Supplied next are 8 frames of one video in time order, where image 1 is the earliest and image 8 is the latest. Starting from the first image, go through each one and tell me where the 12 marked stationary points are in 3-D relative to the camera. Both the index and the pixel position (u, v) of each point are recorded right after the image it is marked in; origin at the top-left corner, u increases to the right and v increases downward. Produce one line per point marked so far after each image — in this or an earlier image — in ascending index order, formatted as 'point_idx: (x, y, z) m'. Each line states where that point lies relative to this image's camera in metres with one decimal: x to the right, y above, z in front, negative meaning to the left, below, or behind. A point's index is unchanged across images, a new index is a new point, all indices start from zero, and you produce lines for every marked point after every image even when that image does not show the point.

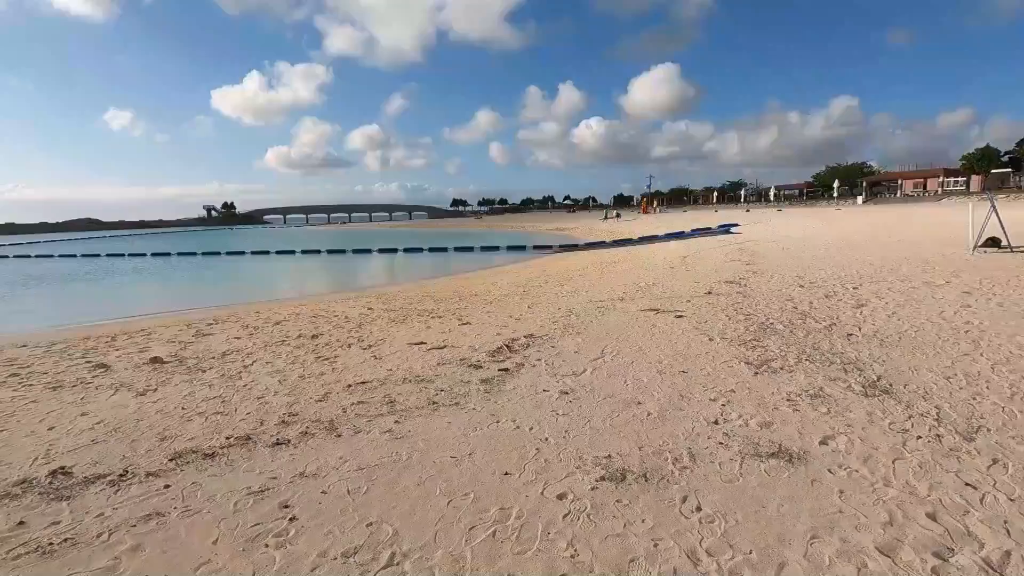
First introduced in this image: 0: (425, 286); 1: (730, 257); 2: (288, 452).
0: (-2.7, +0.1, +17.0) m
1: (+6.8, +1.0, +16.7) m
2: (-1.6, -1.2, +3.8) m
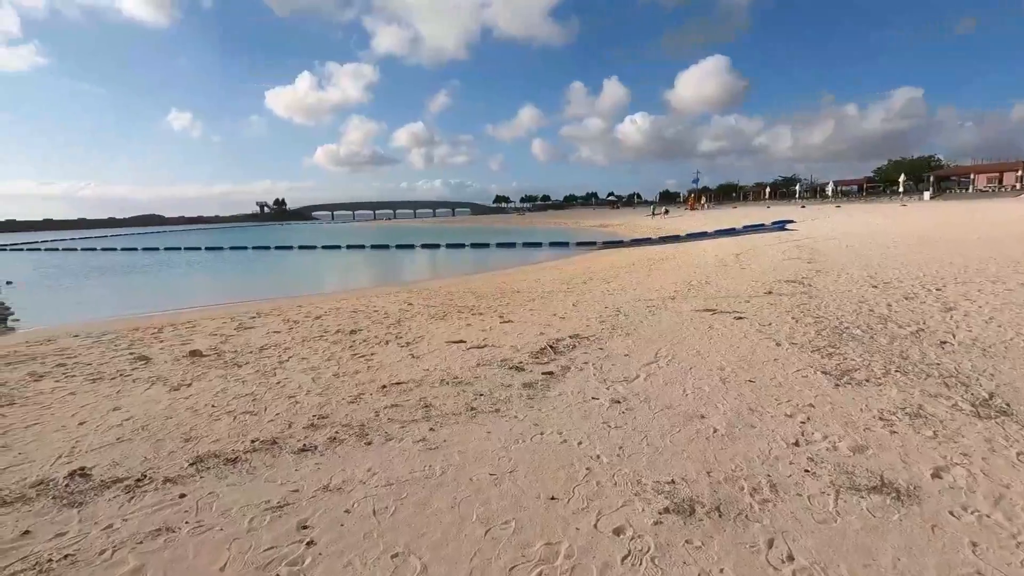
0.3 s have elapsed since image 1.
0: (-1.4, +0.2, +16.8) m
1: (+8.1, +1.0, +15.7) m
2: (-1.3, -1.1, +3.5) m
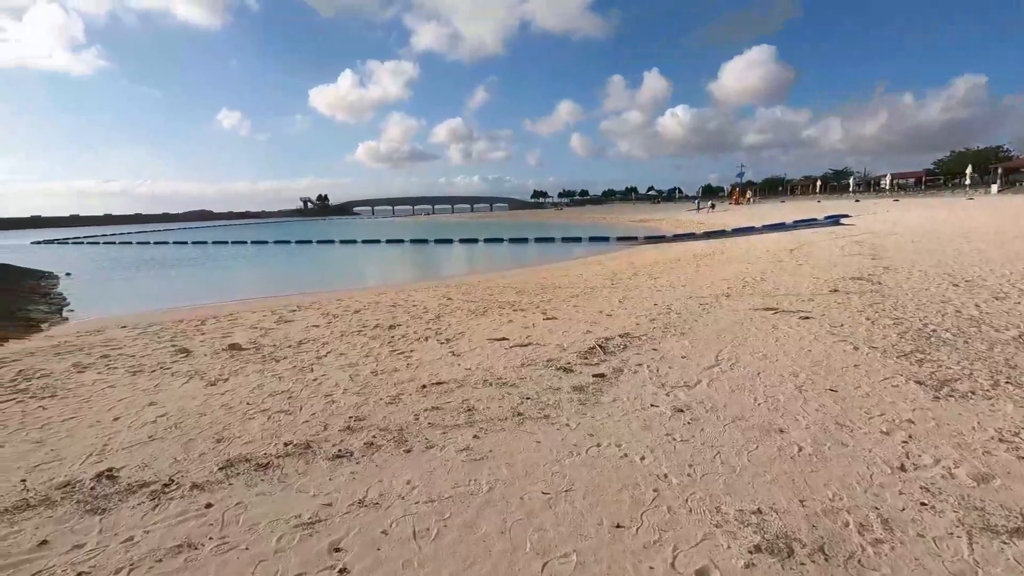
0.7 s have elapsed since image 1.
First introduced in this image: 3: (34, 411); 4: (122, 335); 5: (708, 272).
0: (-0.2, +0.4, +16.5) m
1: (+9.2, +1.0, +14.7) m
2: (-1.0, -1.1, +3.3) m
3: (-4.2, -1.1, +4.7) m
4: (-6.4, -0.8, +8.9) m
5: (+4.6, +0.4, +12.5) m
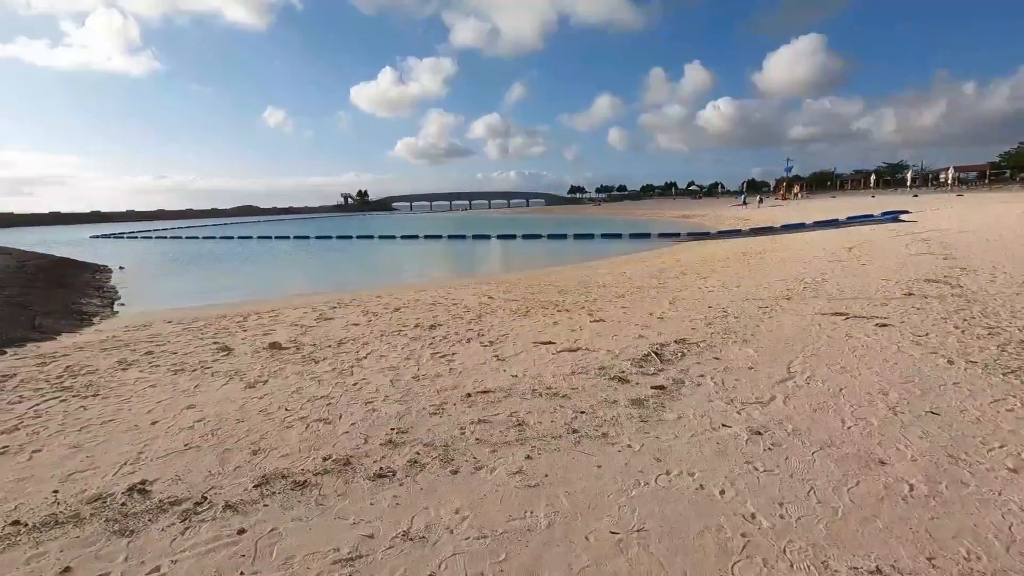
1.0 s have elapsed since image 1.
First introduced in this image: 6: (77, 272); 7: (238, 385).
0: (+1.0, +0.4, +16.1) m
1: (+10.3, +1.0, +13.7) m
2: (-0.7, -1.1, +3.0) m
3: (-3.8, -1.1, +4.6) m
4: (-5.7, -0.7, +8.9) m
5: (+5.5, +0.4, +11.8) m
6: (-14.3, +0.5, +17.5) m
7: (-2.7, -1.0, +5.2) m
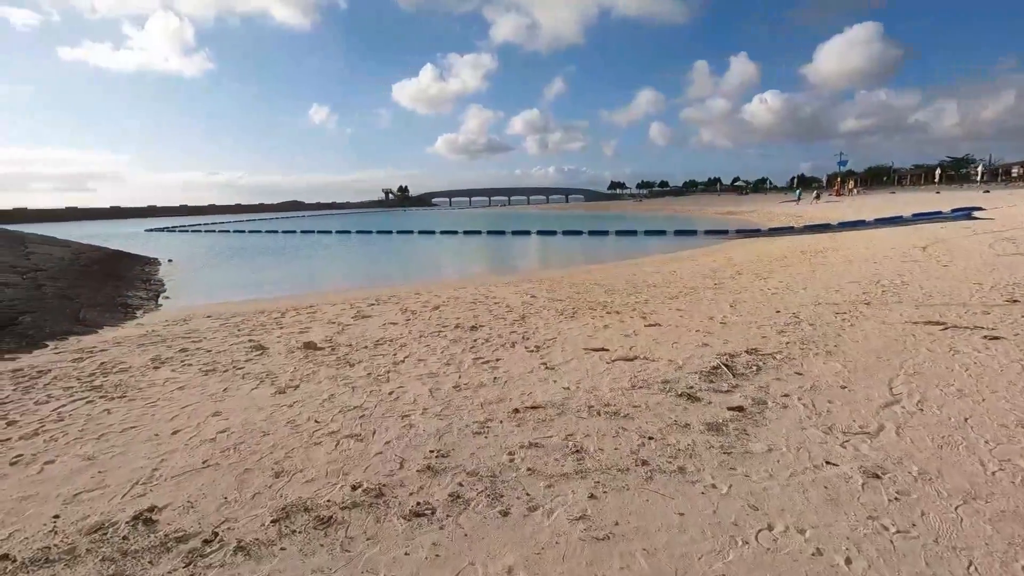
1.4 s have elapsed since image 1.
0: (+2.2, +0.5, +15.4) m
1: (+11.3, +0.9, +12.4) m
2: (-0.4, -1.1, +2.5) m
3: (-3.4, -1.0, +4.4) m
4: (-5.0, -0.6, +8.8) m
5: (+6.4, +0.3, +10.9) m
6: (-12.9, +0.8, +17.9) m
7: (-2.2, -0.9, +4.9) m
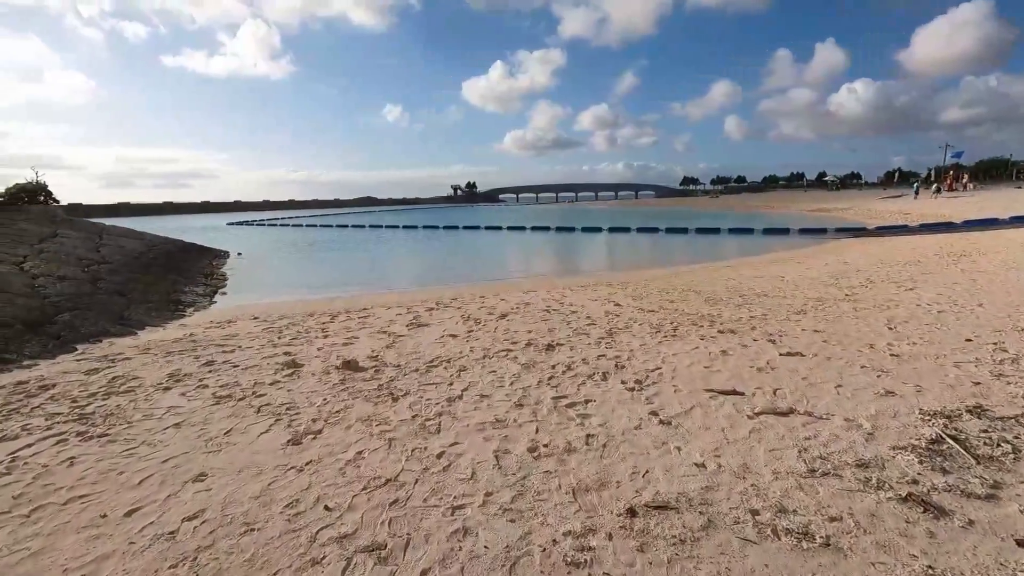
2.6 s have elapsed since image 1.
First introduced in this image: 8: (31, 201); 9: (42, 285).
0: (+4.1, +0.4, +13.6) m
1: (+12.8, +0.6, +9.5) m
2: (0.0, -1.3, +1.0) m
3: (-2.8, -1.1, +3.3) m
4: (-3.9, -0.6, +7.8) m
5: (+7.7, +0.1, +8.5) m
6: (-10.6, +1.0, +17.9) m
7: (-1.6, -1.0, +3.6) m
8: (-16.8, +3.1, +18.8) m
9: (-8.2, +0.1, +9.3) m
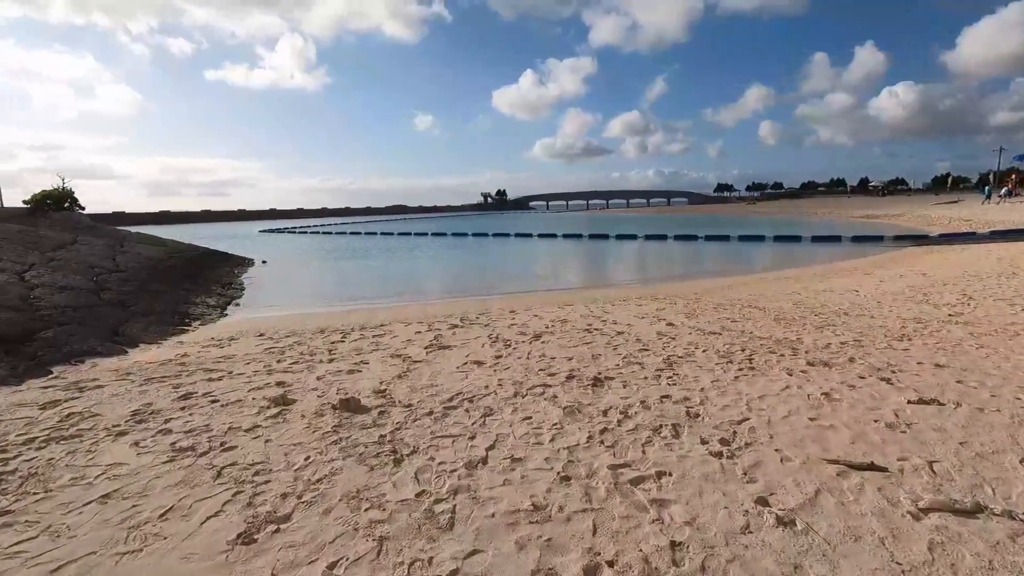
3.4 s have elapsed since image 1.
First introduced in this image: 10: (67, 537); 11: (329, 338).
0: (+4.9, +0.1, +12.2) m
1: (+13.3, +0.3, +7.7) m
2: (0.0, -1.4, -0.1) m
3: (-2.6, -1.2, +2.3) m
4: (-3.4, -0.8, +6.9) m
5: (+8.2, -0.2, +7.0) m
6: (-9.6, +0.7, +17.3) m
7: (-1.4, -1.1, +2.6) m
8: (-15.7, +2.8, +18.6) m
9: (-7.6, -0.1, +8.6) m
10: (-2.1, -1.2, +2.6) m
11: (-2.6, -0.7, +7.6) m
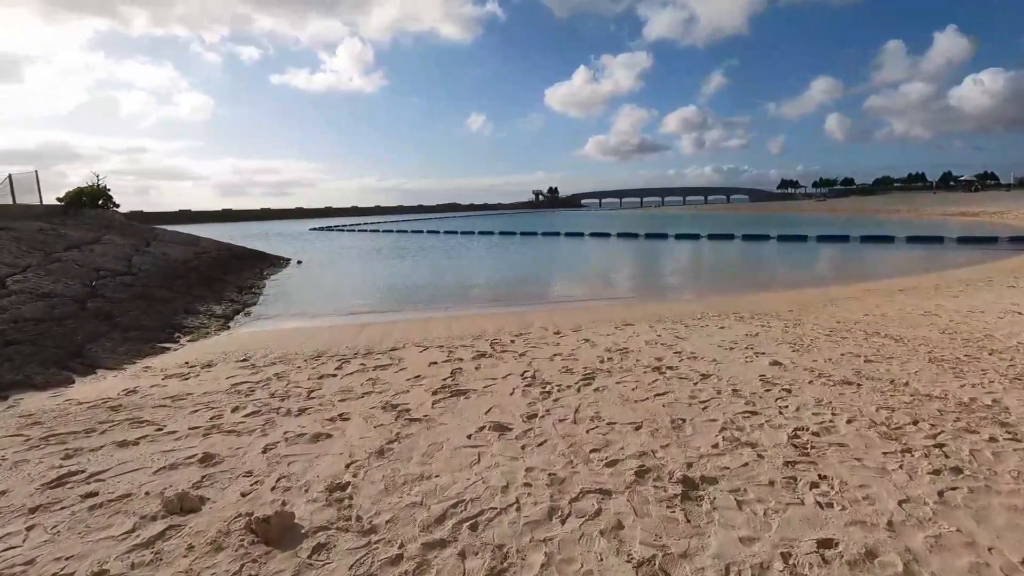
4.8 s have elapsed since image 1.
0: (+5.8, -0.2, +9.8) m
1: (+13.7, -0.1, +4.5) m
2: (-0.2, -1.6, -2.0) m
3: (-2.6, -1.4, +0.6) m
4: (-3.0, -1.0, +5.3) m
5: (+8.6, -0.5, +4.3) m
6: (-8.2, +0.6, +16.3) m
7: (-1.4, -1.4, +0.9) m
8: (-14.2, +2.8, +18.1) m
9: (-7.1, -0.2, +7.5) m
10: (-2.1, -1.4, +0.9) m
11: (-2.1, -0.9, +5.9) m
